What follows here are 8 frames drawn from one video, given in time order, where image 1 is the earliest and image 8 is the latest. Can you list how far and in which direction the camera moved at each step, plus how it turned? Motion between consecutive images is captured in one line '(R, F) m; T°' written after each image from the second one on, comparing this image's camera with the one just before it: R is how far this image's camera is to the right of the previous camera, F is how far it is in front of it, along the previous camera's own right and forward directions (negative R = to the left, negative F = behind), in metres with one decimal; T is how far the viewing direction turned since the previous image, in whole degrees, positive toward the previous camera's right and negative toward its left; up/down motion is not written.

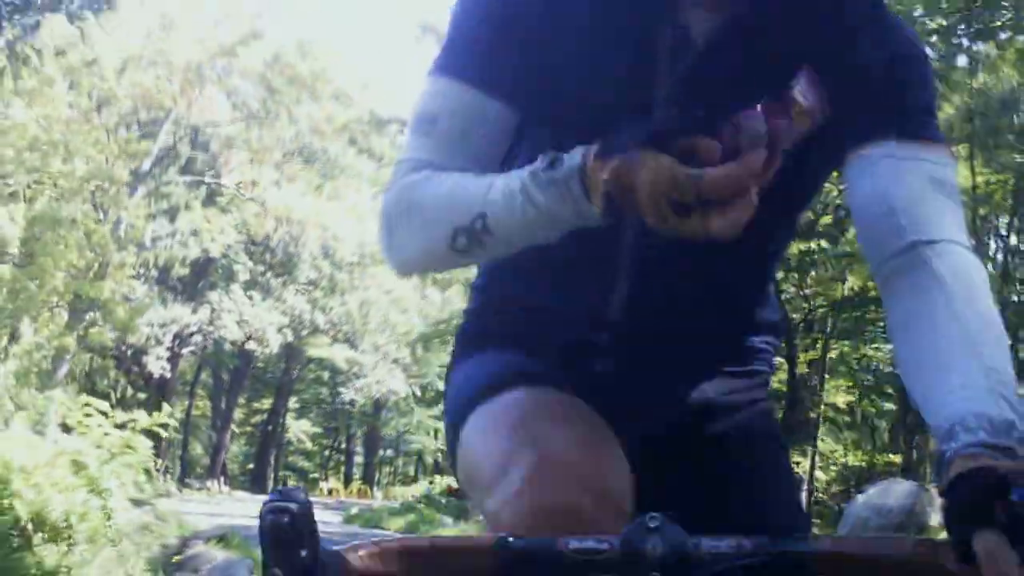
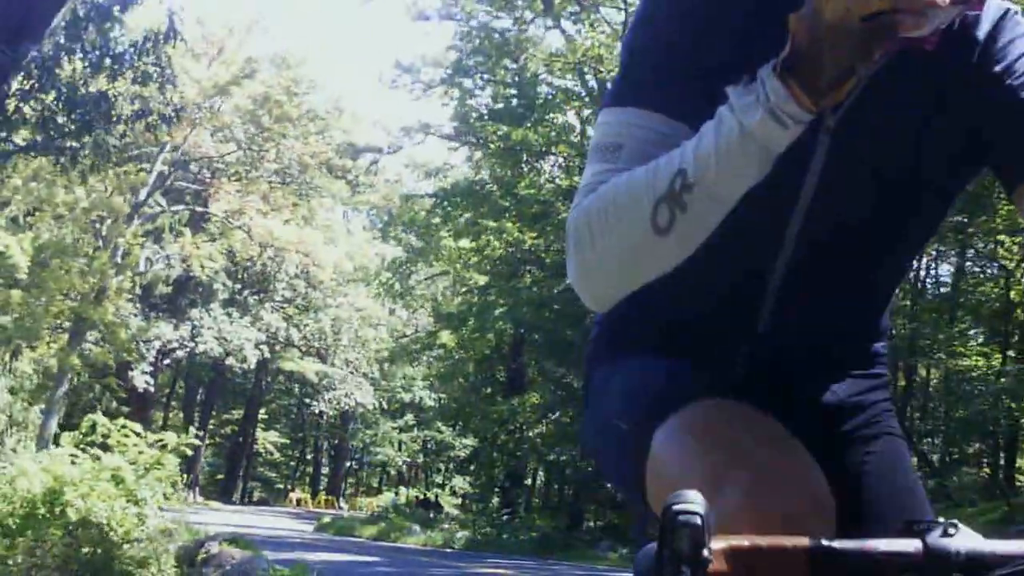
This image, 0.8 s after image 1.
(-0.1, -1.5) m; +2°
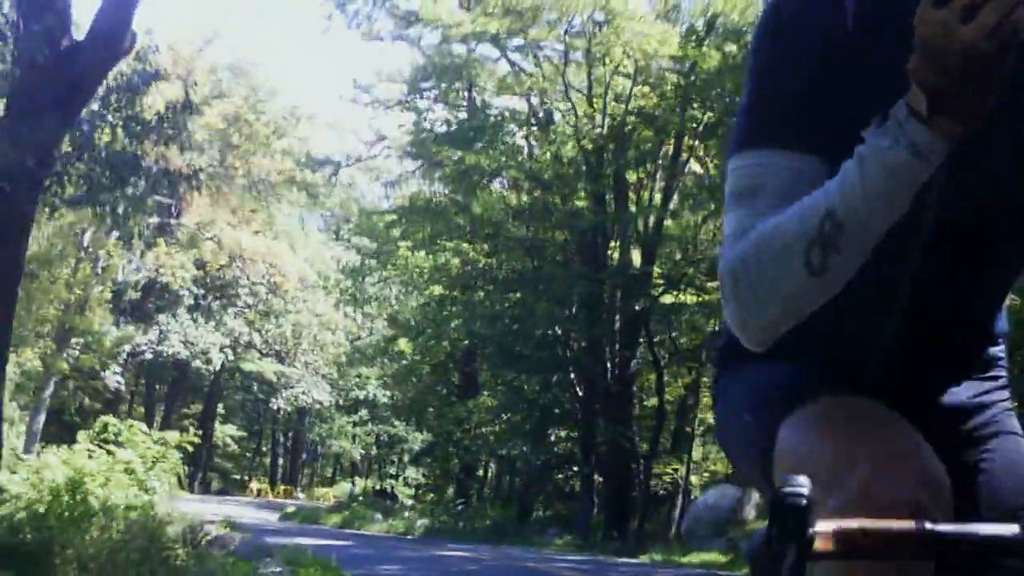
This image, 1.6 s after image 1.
(-0.1, -1.7) m; +2°
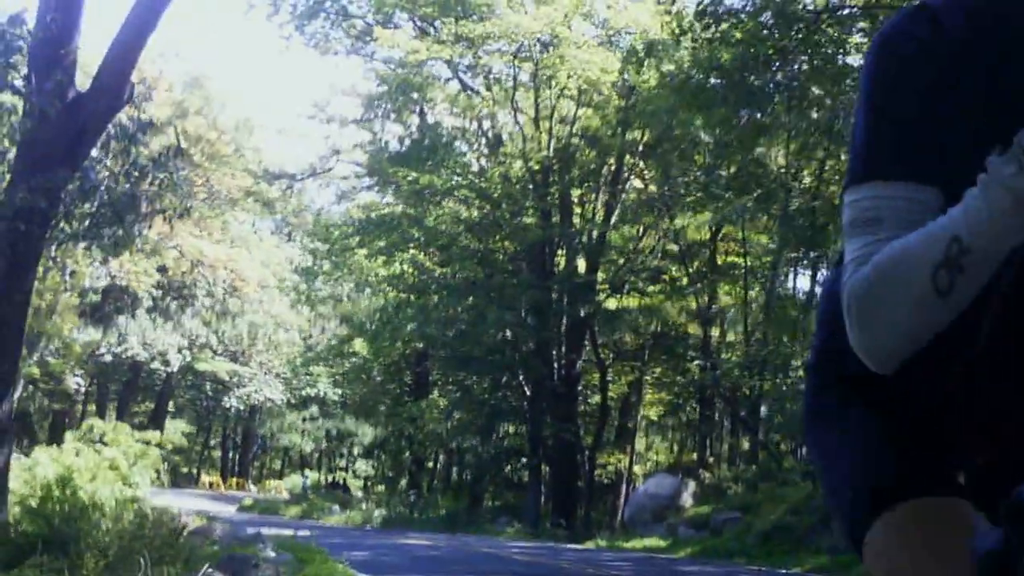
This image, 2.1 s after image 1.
(-0.1, -1.2) m; +3°
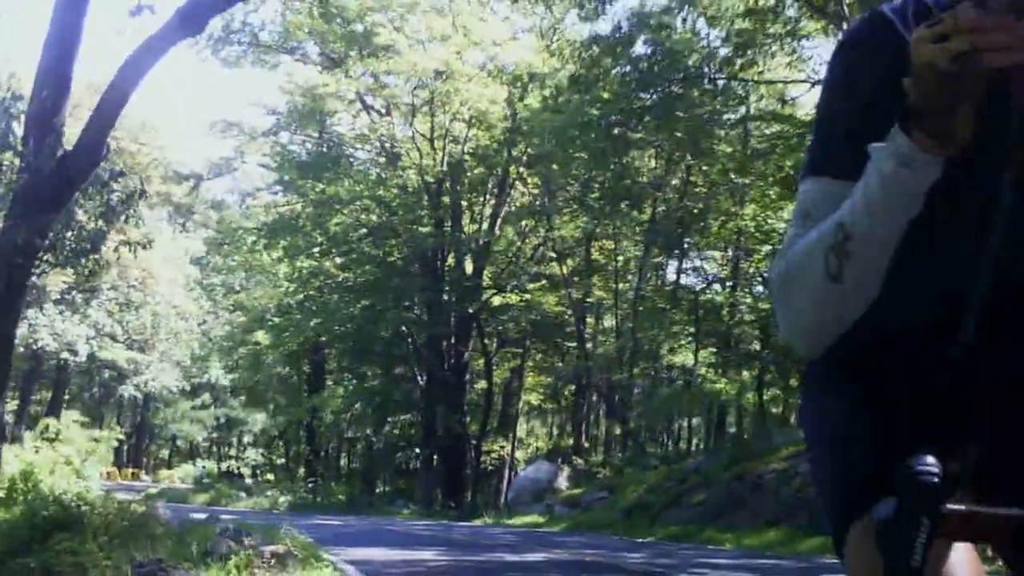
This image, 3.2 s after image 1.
(-0.3, -2.3) m; +6°
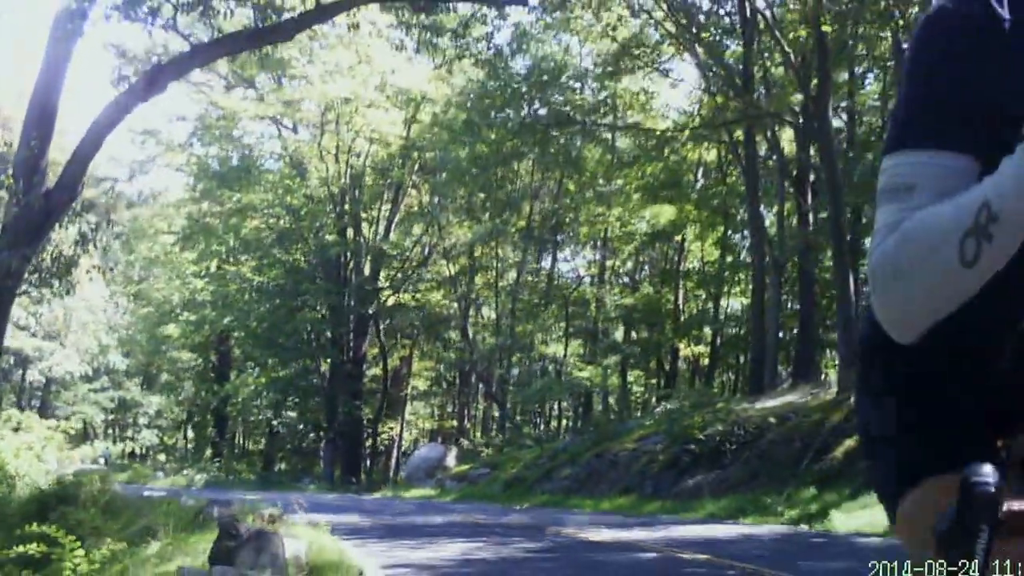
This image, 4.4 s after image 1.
(-0.3, -2.9) m; +6°
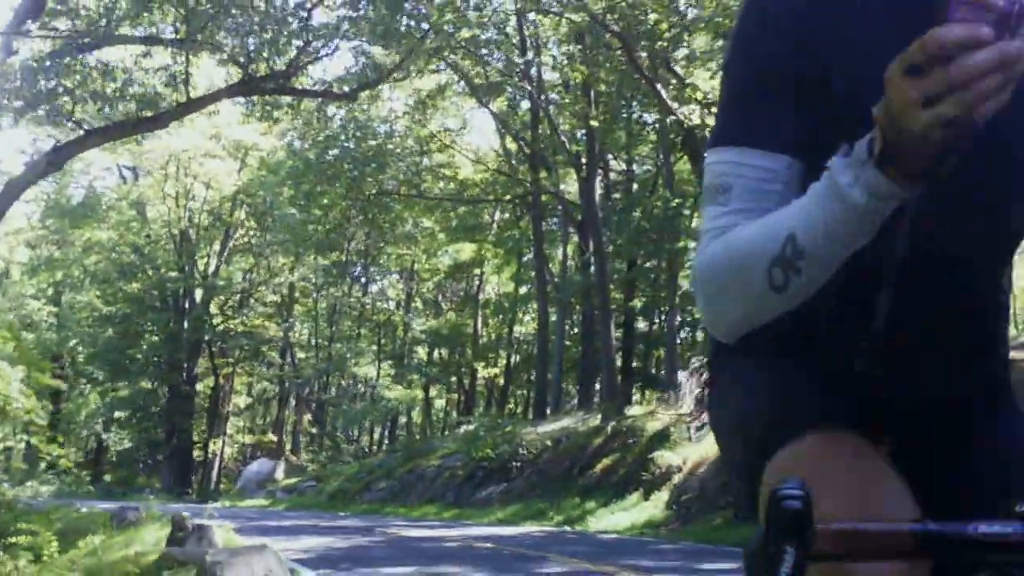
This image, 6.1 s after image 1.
(-0.6, -3.9) m; +9°
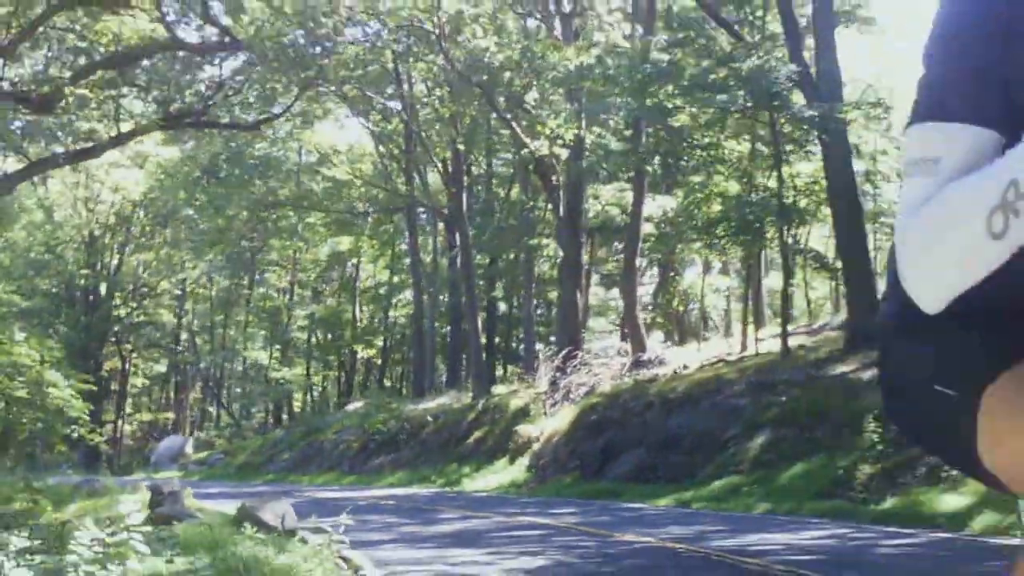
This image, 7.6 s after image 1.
(-0.4, -4.3) m; +6°
